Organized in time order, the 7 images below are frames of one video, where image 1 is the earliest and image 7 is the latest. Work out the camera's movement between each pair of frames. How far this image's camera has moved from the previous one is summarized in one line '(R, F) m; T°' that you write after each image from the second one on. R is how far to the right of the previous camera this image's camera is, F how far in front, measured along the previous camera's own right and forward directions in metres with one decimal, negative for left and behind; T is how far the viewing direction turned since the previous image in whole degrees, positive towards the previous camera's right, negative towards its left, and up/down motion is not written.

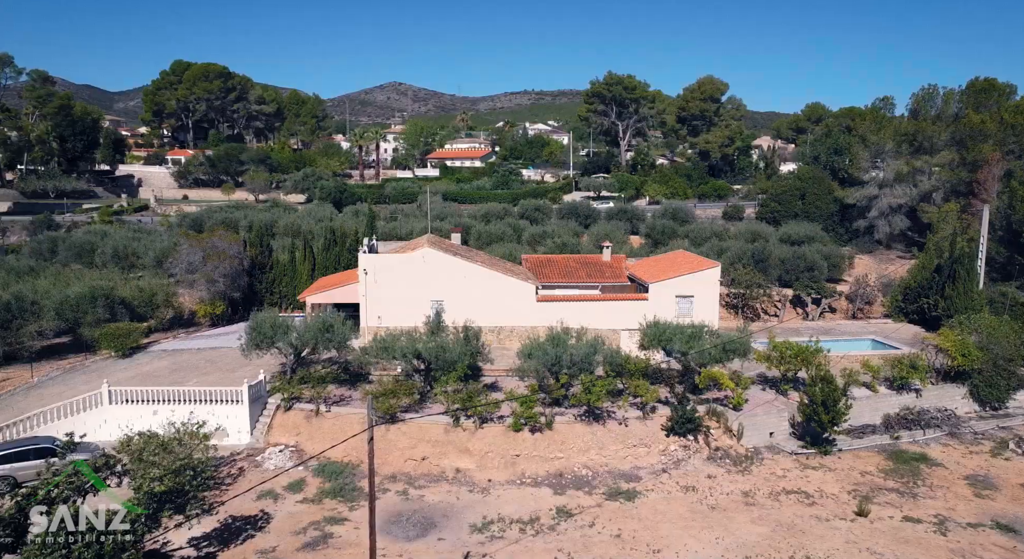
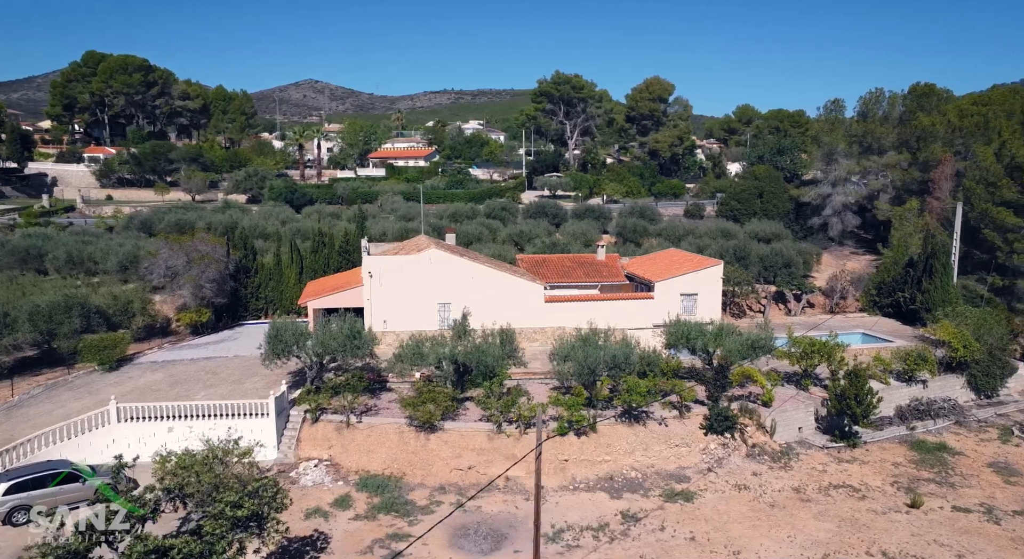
(-3.2, +0.7) m; +6°
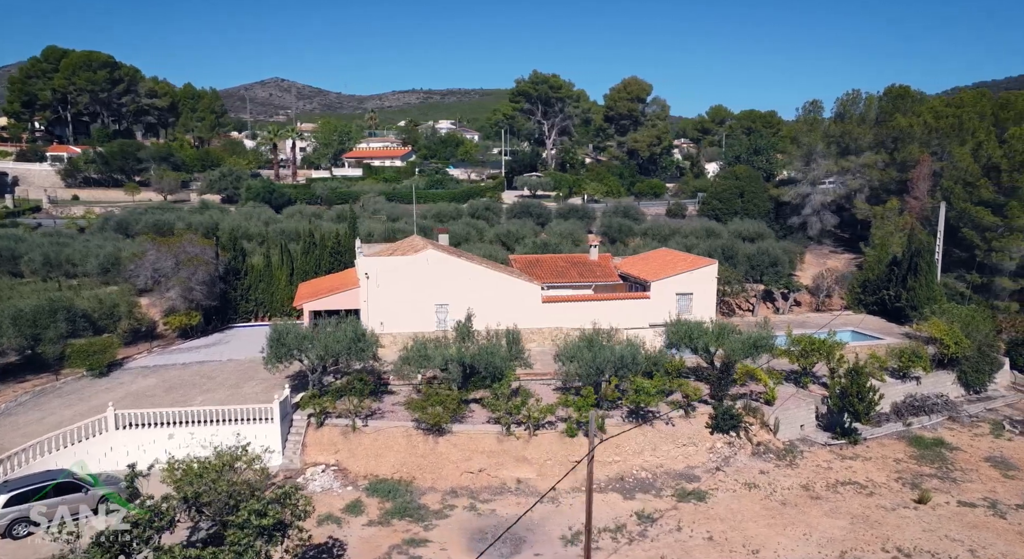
(-1.0, +0.2) m; +2°
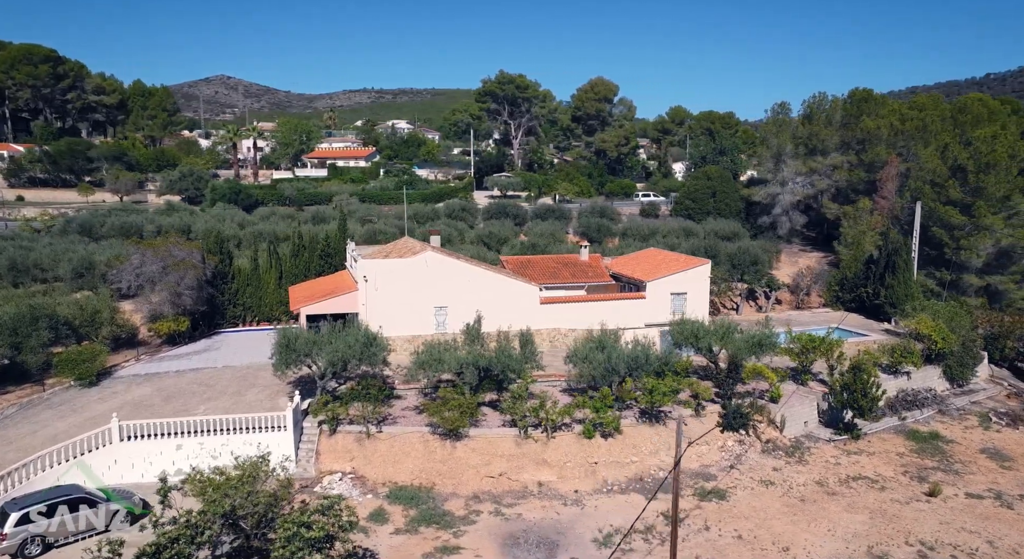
(-1.6, +0.2) m; +3°
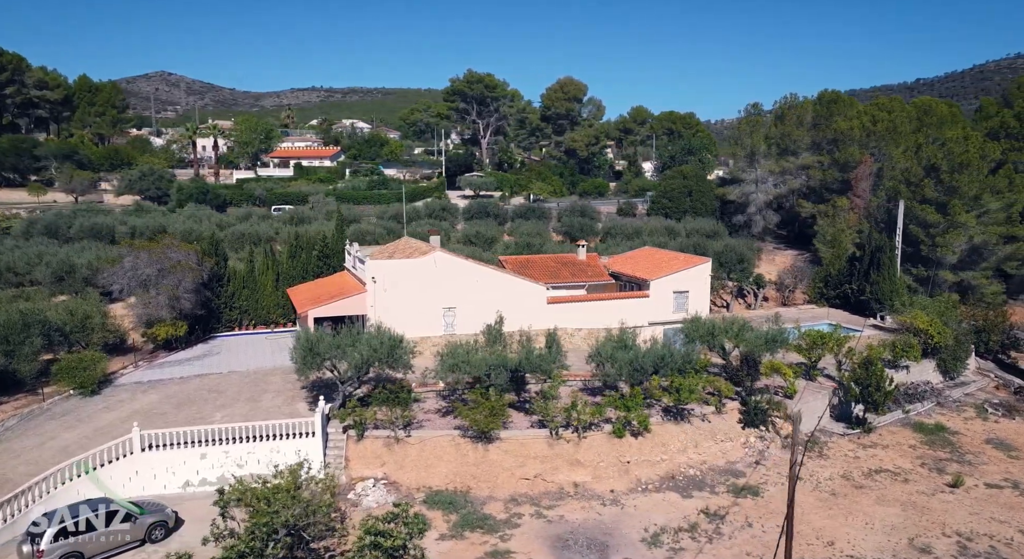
(-2.0, +0.2) m; +3°
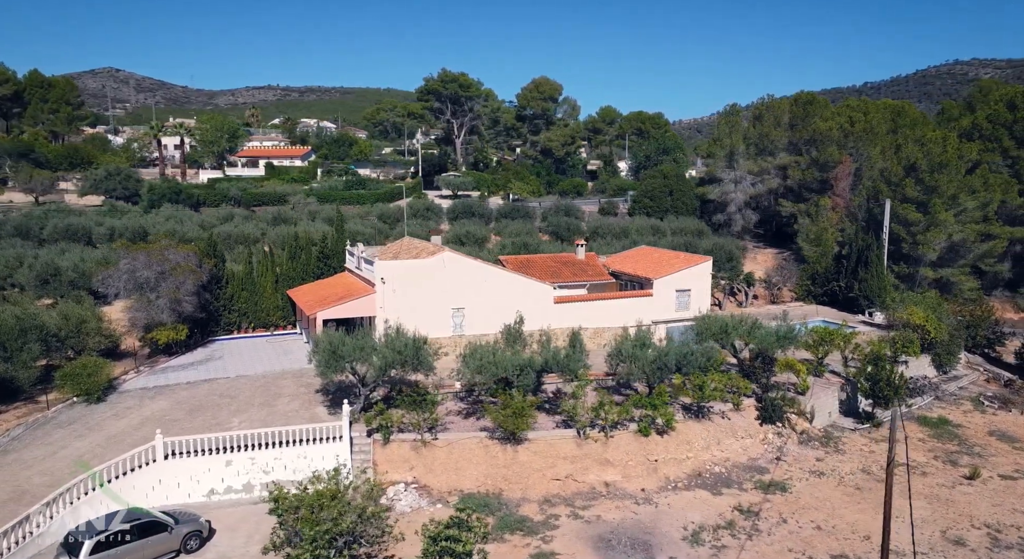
(-1.7, +0.2) m; +3°
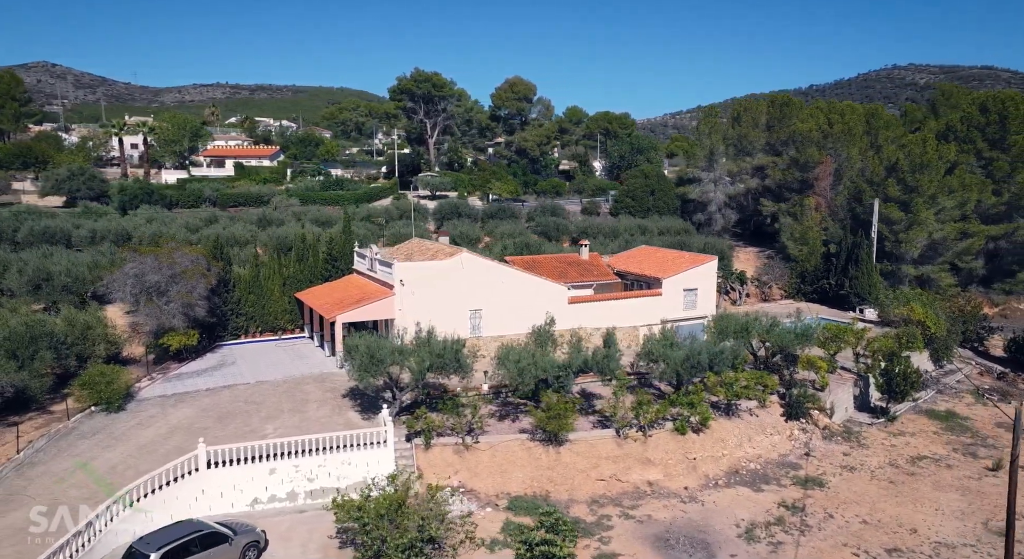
(-2.2, +0.1) m; +3°
